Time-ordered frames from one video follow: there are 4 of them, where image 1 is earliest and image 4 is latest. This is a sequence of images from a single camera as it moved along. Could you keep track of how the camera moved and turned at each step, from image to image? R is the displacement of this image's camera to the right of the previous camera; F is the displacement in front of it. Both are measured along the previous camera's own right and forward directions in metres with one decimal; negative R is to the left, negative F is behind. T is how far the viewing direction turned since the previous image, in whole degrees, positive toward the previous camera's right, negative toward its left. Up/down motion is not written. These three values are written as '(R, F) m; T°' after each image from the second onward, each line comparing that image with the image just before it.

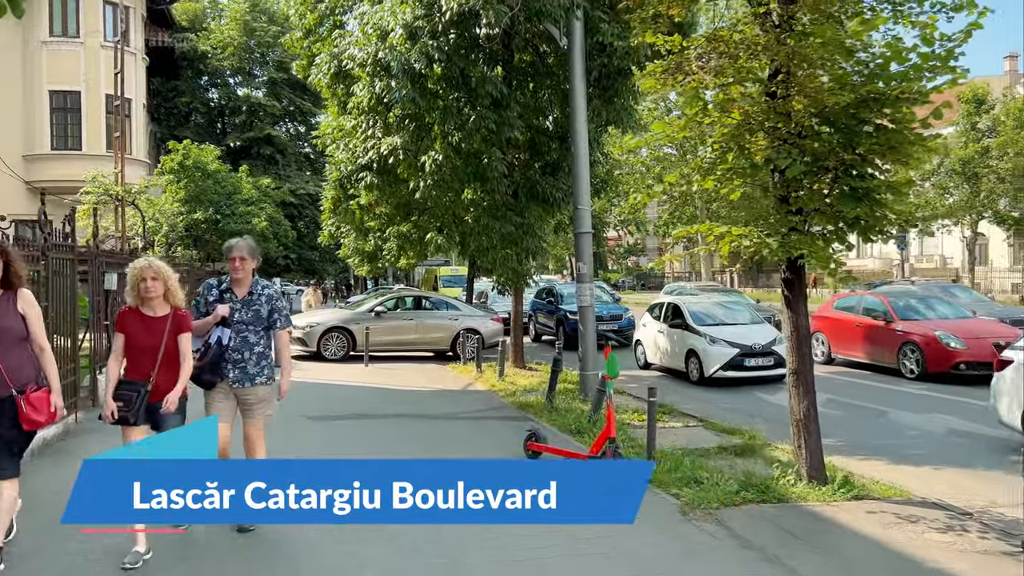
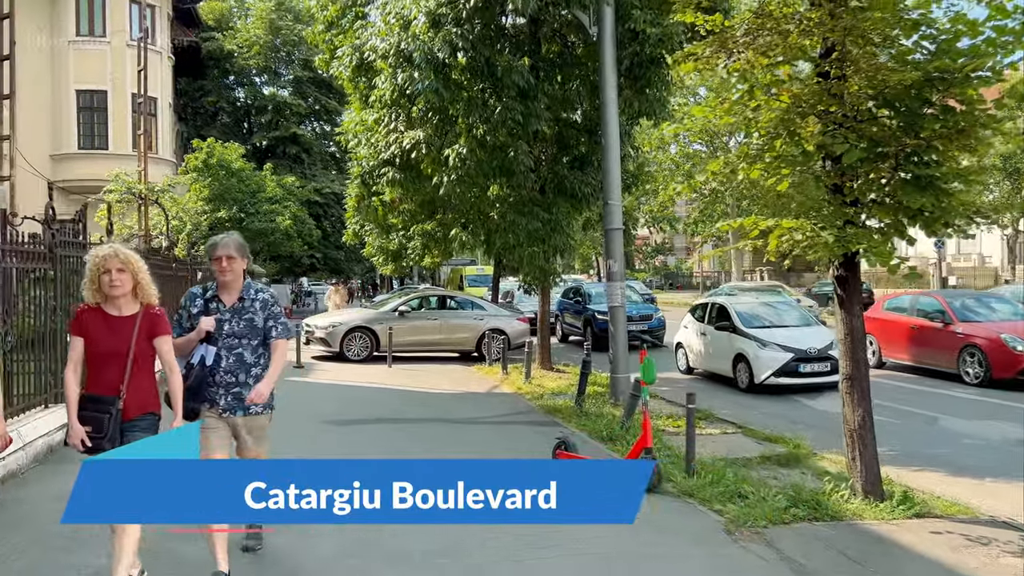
(0.0, +0.5) m; -2°
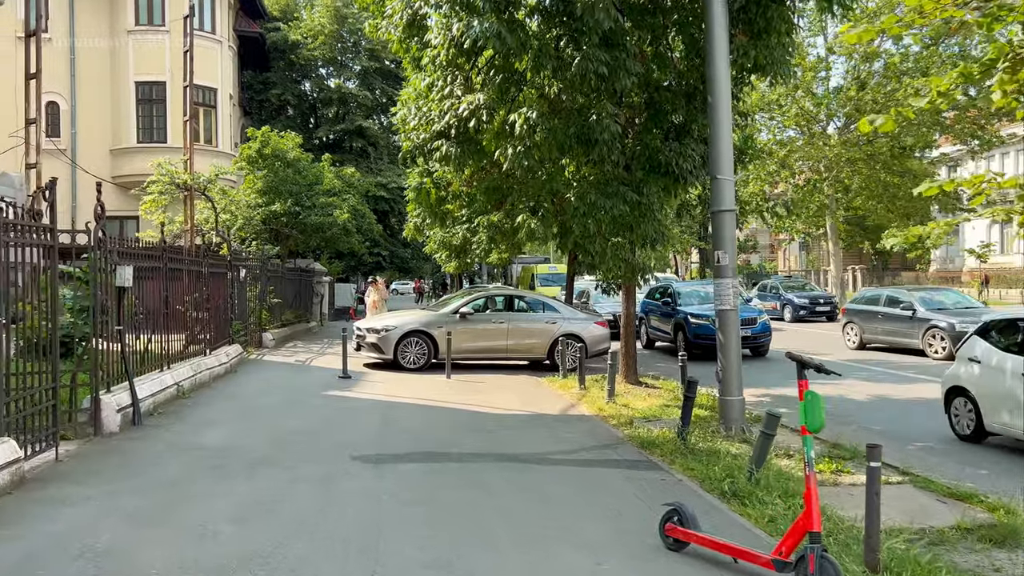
(-0.1, +2.1) m; -5°
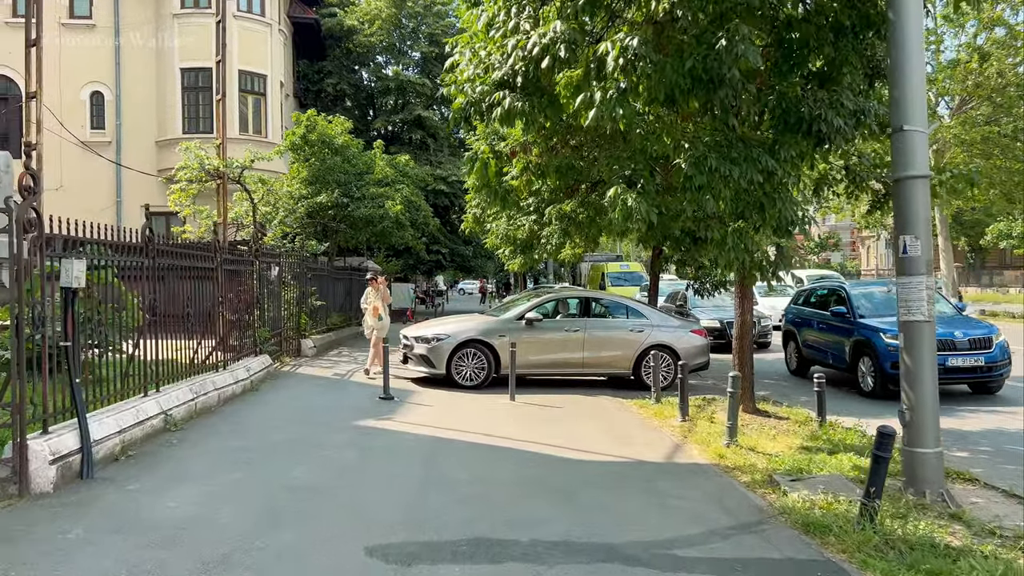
(-0.2, +2.4) m; -5°
